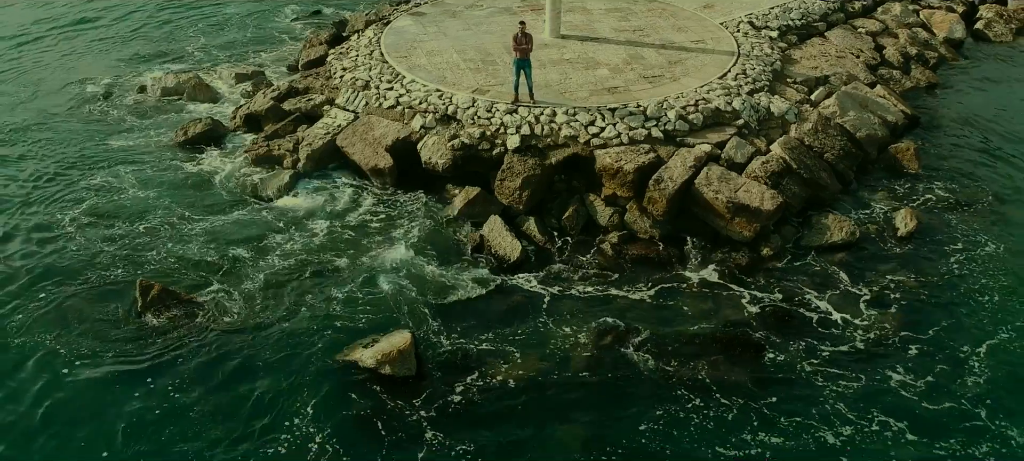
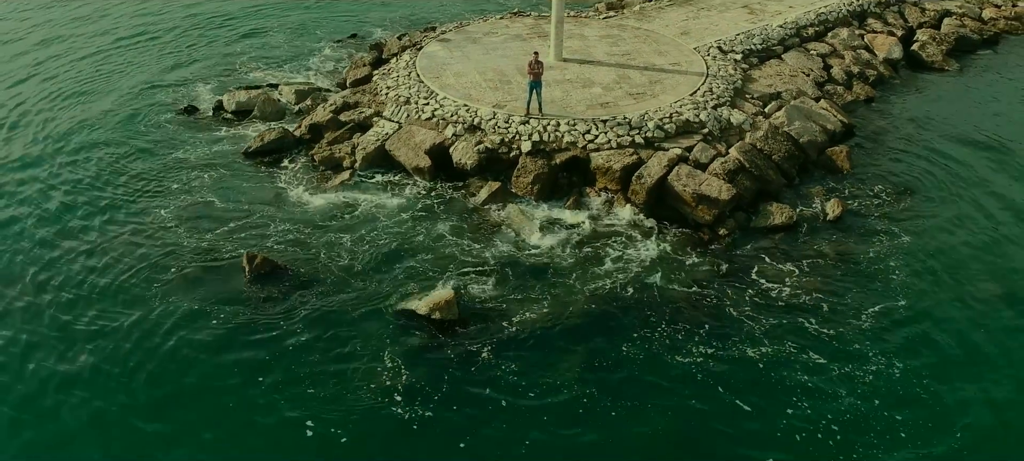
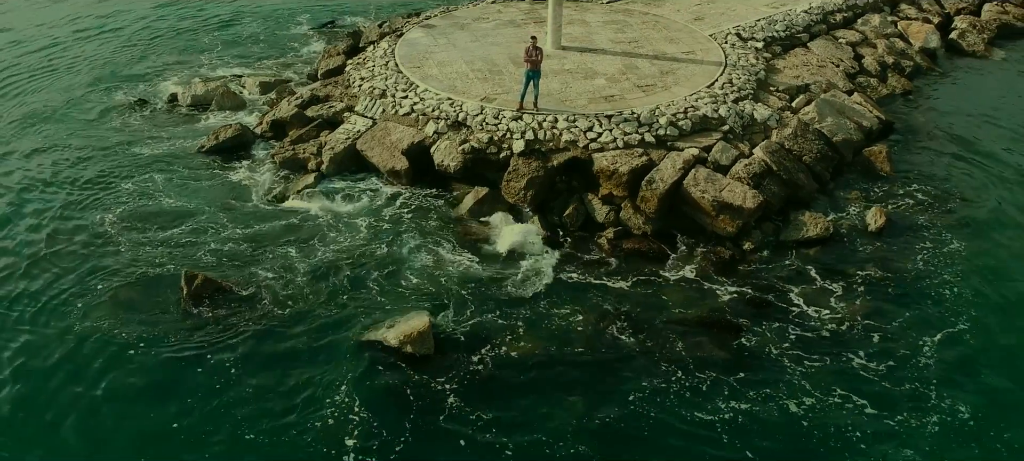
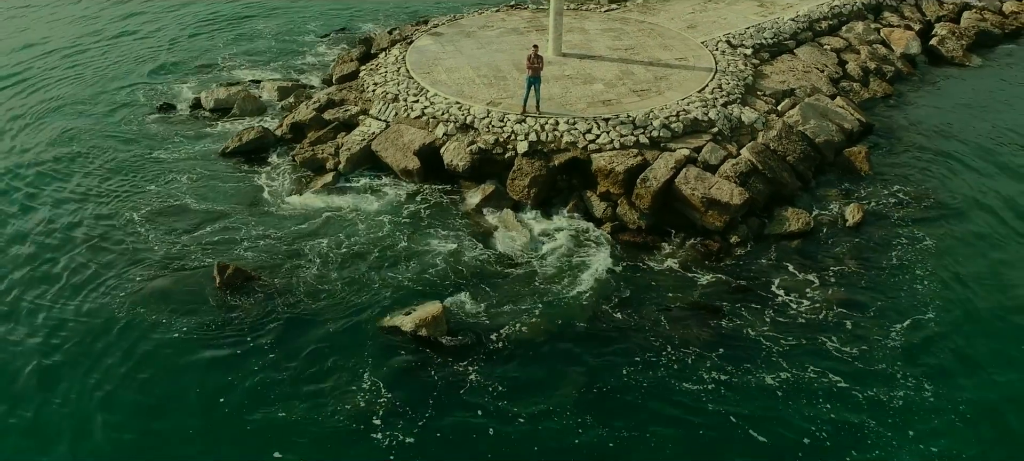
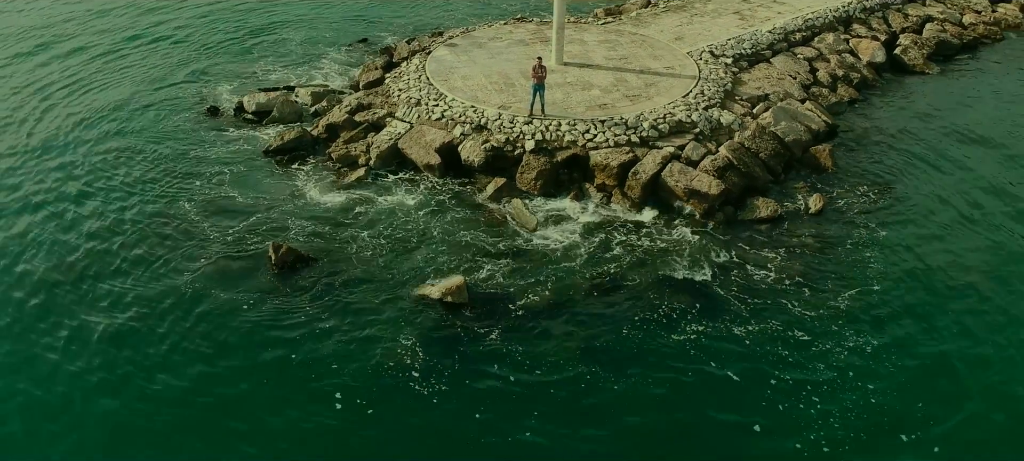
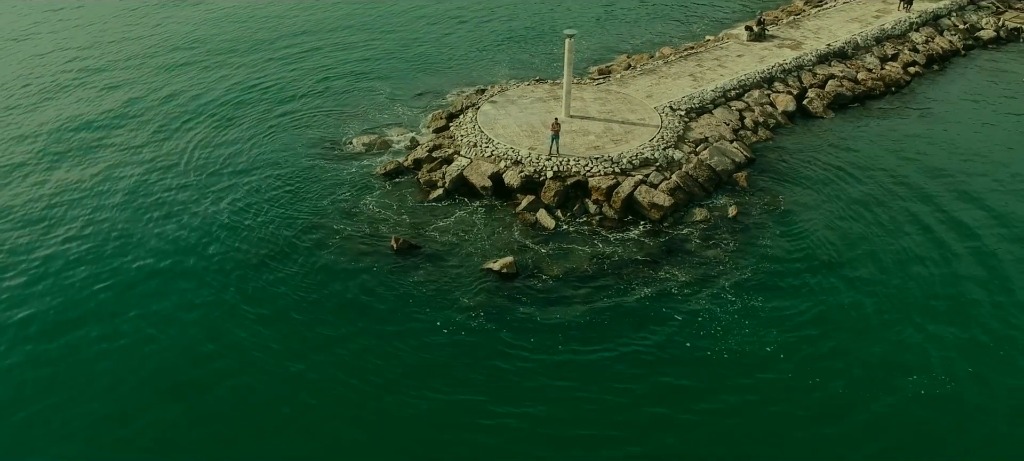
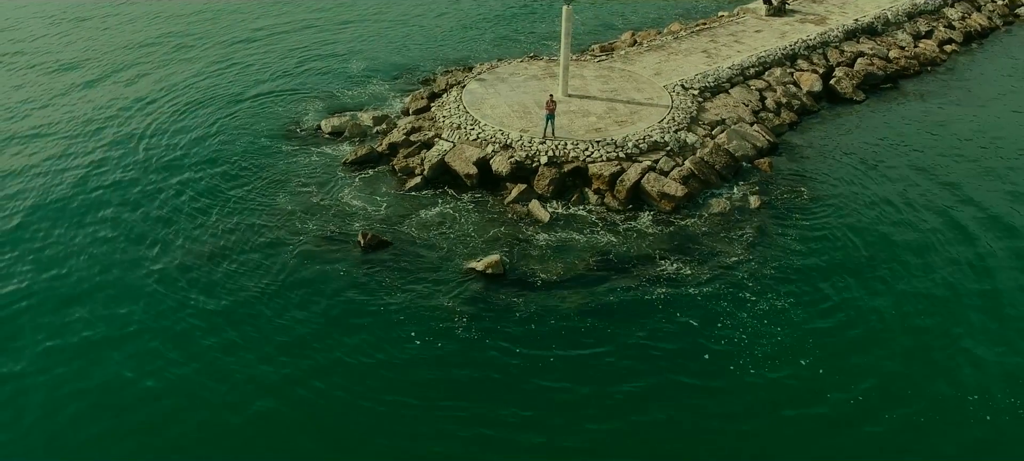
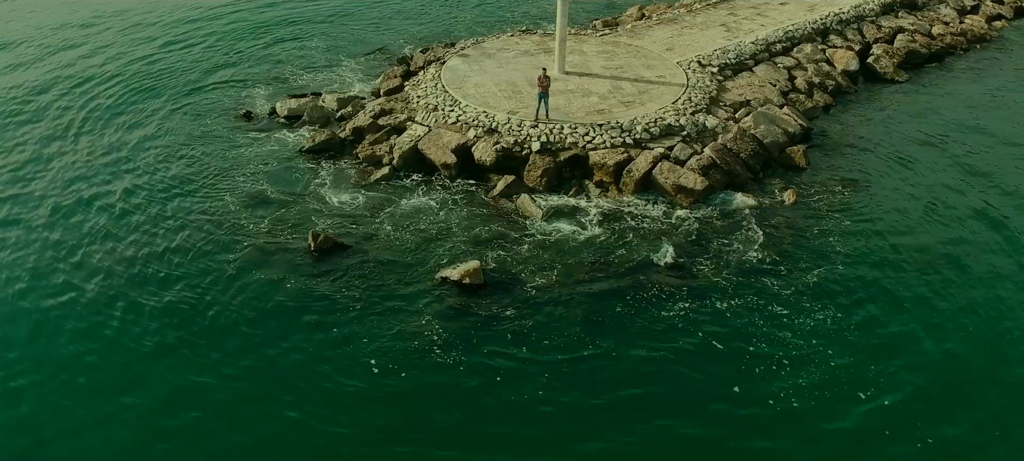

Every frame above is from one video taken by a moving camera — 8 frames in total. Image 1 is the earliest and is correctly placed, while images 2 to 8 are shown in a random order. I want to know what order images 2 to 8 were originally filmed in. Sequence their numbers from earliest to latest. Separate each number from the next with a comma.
3, 4, 2, 5, 8, 7, 6
